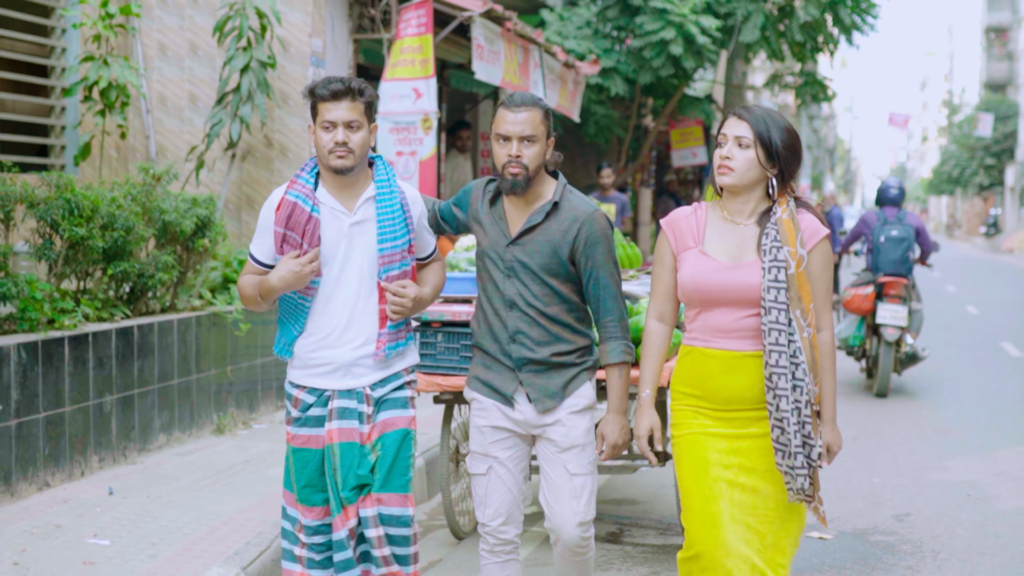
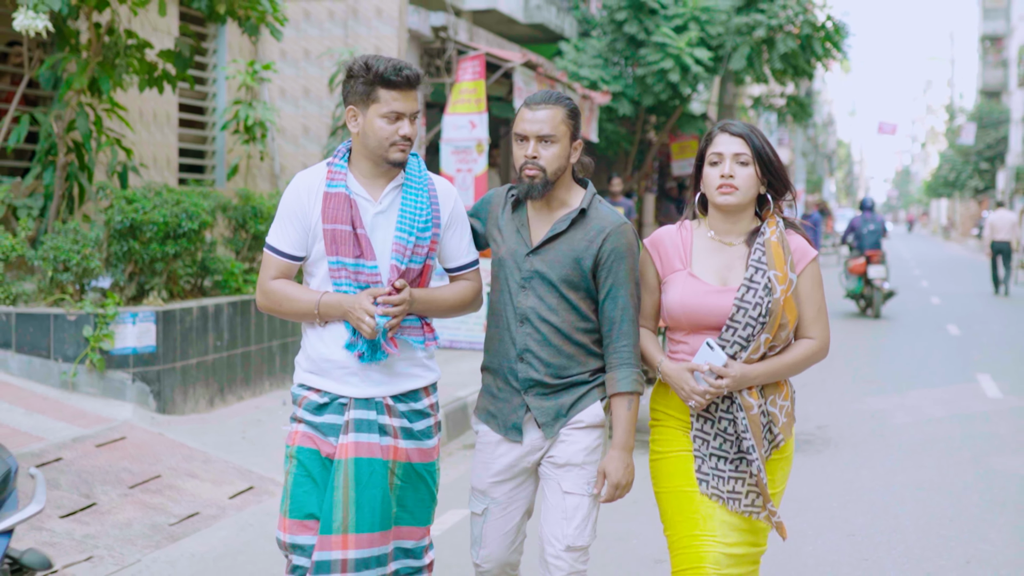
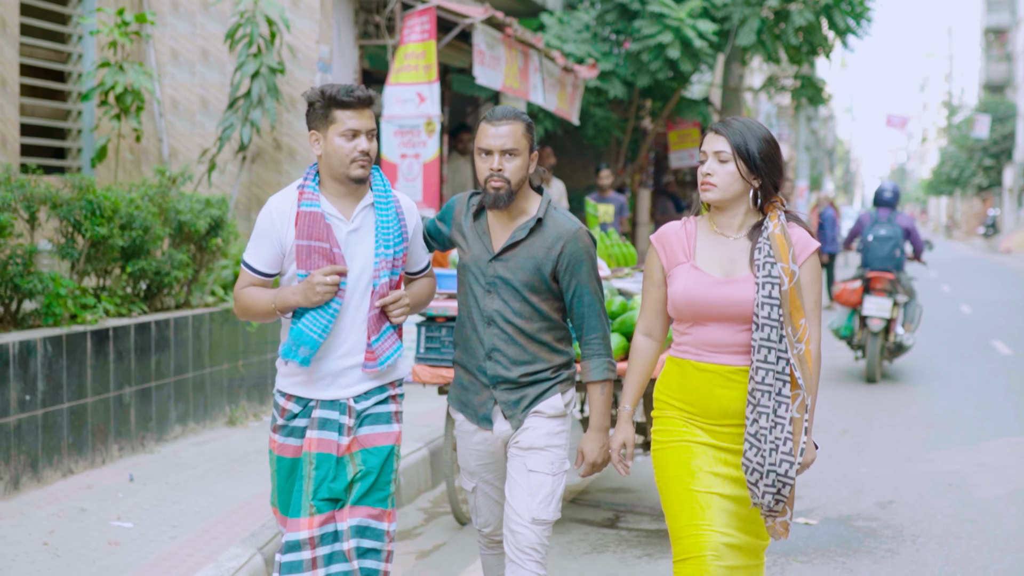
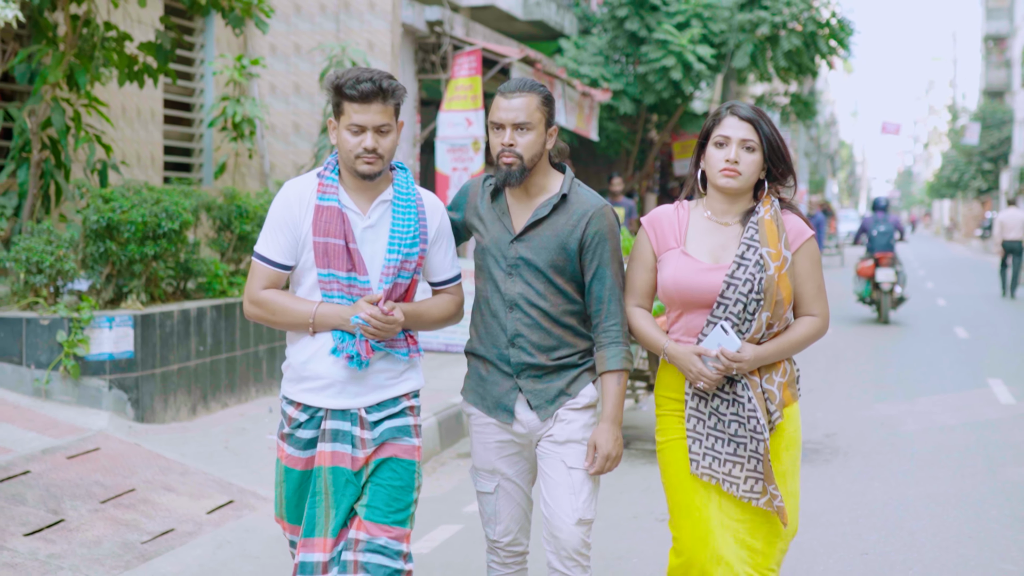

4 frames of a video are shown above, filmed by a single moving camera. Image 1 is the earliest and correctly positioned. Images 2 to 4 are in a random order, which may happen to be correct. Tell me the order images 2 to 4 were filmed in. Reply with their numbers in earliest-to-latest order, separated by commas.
3, 4, 2
